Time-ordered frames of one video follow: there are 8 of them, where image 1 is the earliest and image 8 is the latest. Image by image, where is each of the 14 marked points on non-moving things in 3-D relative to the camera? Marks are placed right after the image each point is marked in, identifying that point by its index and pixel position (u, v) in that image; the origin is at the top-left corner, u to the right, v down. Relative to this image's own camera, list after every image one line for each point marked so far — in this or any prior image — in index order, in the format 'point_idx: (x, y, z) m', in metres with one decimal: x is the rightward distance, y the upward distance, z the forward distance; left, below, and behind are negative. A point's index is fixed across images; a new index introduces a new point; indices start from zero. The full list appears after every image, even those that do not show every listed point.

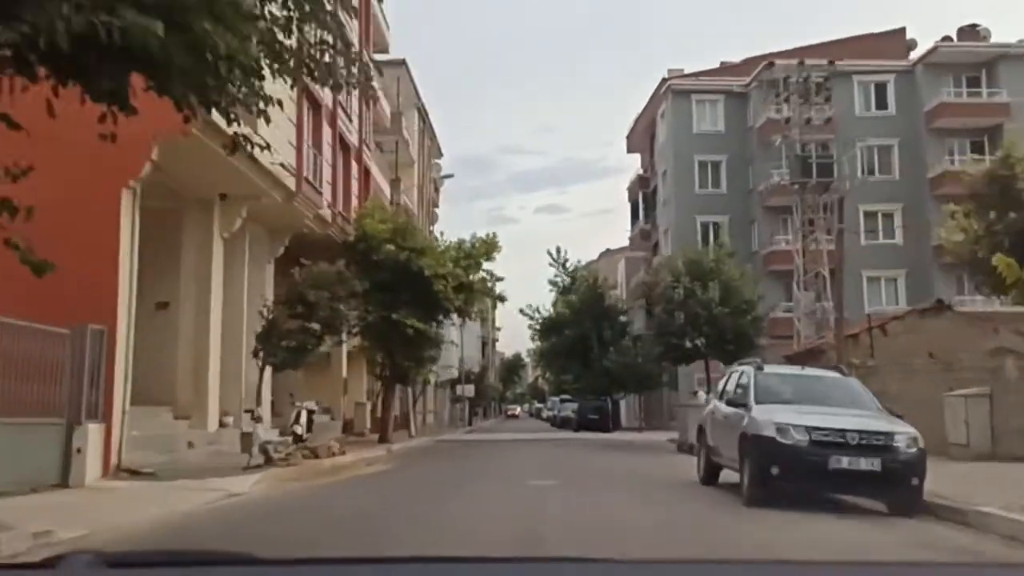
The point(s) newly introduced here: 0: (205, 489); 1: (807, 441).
0: (-6.5, -4.3, +16.6) m
1: (+4.6, -2.4, +12.0) m
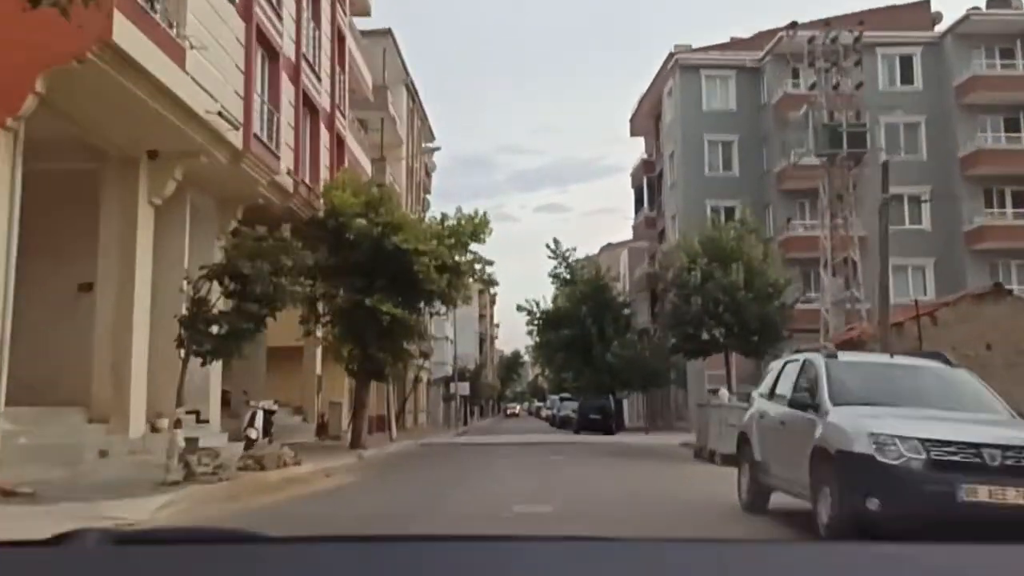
0: (-6.8, -3.7, +12.7) m
1: (+4.3, -1.8, +8.1) m
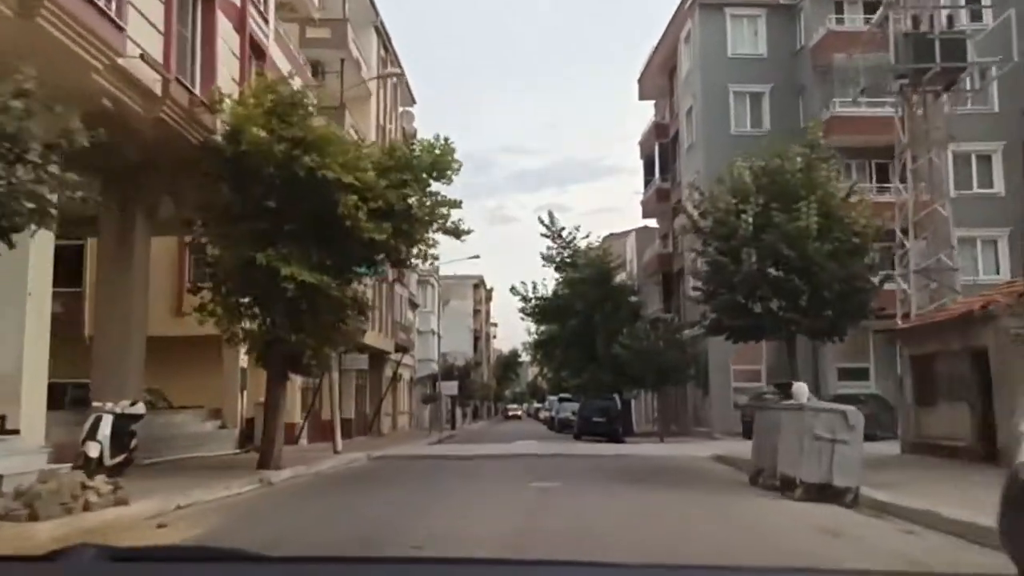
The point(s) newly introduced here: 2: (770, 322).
0: (-7.5, -2.6, +4.9) m
1: (+3.6, -0.6, +0.3) m
2: (+6.0, -0.8, +18.3) m
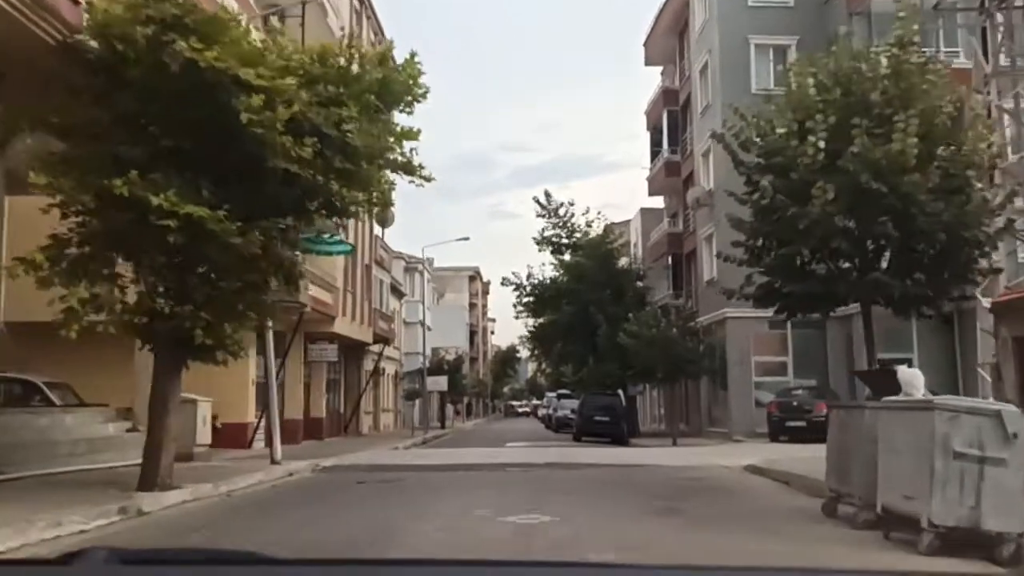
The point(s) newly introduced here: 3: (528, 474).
0: (-7.9, -1.8, -0.2) m
1: (+3.2, +0.1, -4.8) m
2: (+5.6, 0.0, +13.2) m
3: (+0.4, -4.7, +19.7) m
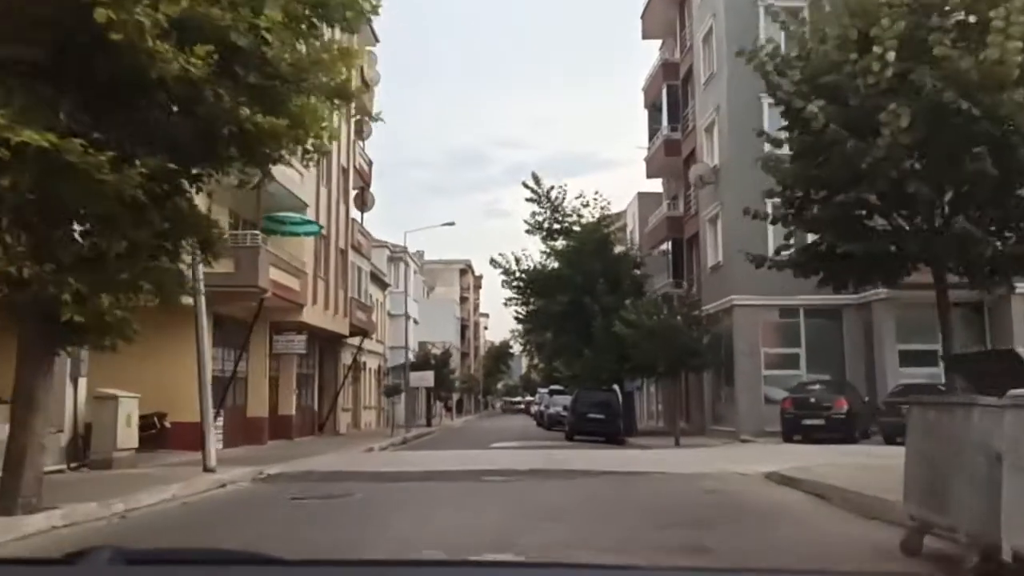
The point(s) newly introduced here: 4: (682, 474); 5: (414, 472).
0: (-8.2, -1.3, -3.4) m
1: (+2.9, +0.5, -7.9) m
2: (+5.2, +0.5, +10.1) m
3: (-0.1, -4.1, +16.5) m
4: (+3.8, -4.1, +17.3) m
5: (-2.2, -4.1, +17.4) m
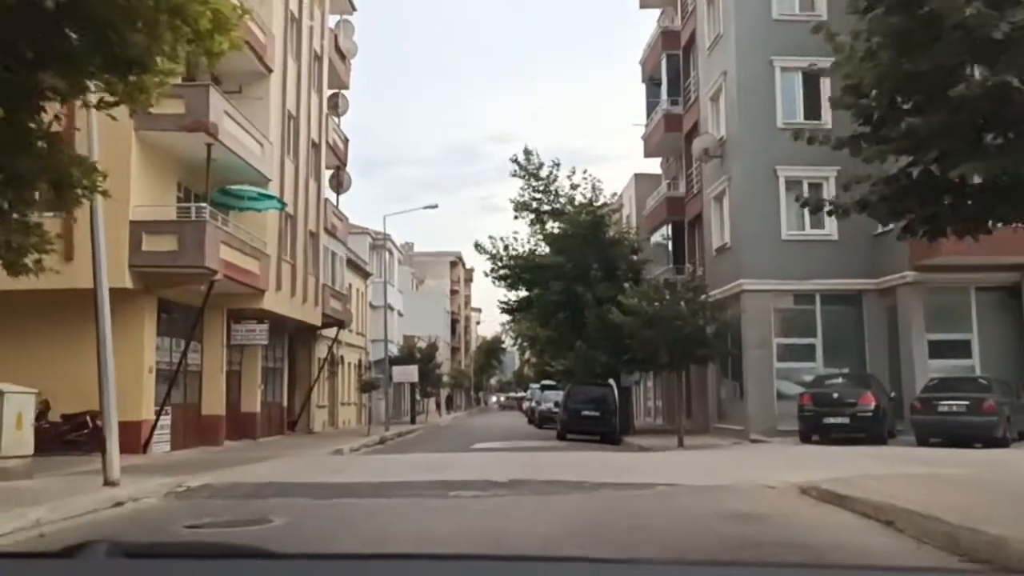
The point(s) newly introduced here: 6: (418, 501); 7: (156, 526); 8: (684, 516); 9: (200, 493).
0: (-8.5, -0.9, -6.7) m
1: (+2.6, +0.9, -11.1) m
2: (+4.8, +1.0, +6.9) m
3: (-0.5, -3.6, +13.3) m
4: (+3.3, -3.6, +14.2) m
5: (-2.6, -3.6, +14.1) m
6: (-1.5, -3.6, +12.9) m
7: (-5.0, -3.4, +11.1) m
8: (+2.6, -3.4, +11.7) m
9: (-5.5, -3.7, +14.1) m
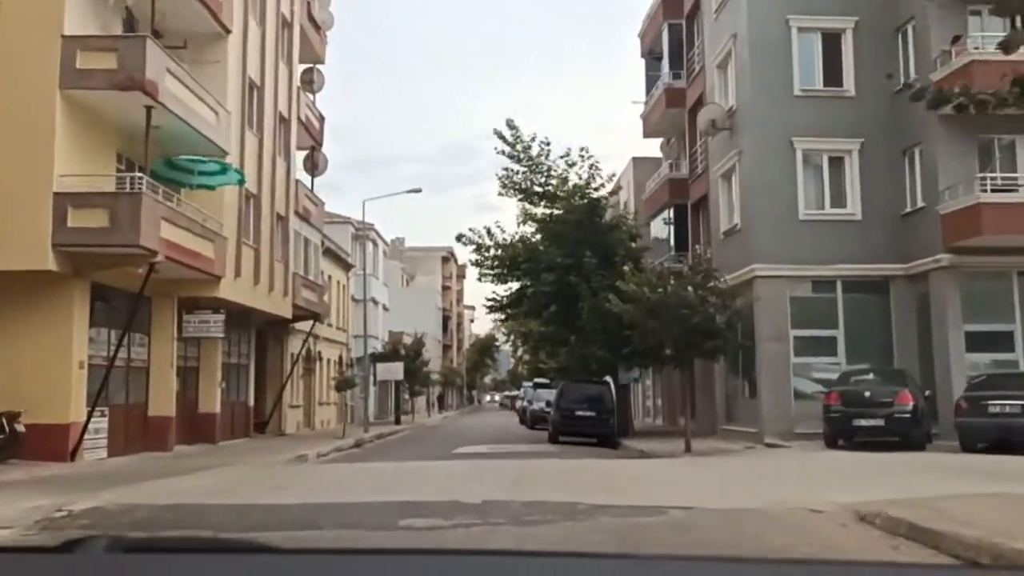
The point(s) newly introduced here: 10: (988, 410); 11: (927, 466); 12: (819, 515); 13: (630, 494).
0: (-8.8, -0.5, -9.8) m
1: (+2.4, +1.4, -14.2) m
2: (+4.4, +1.5, +3.8) m
3: (-0.9, -3.1, +10.2) m
4: (+2.9, -3.2, +11.1) m
5: (-3.0, -3.1, +11.0) m
6: (-1.9, -3.1, +9.8) m
7: (-5.4, -3.0, +8.0) m
8: (+2.3, -3.0, +8.6) m
9: (-5.9, -3.2, +10.9) m
10: (+11.9, -3.0, +19.6) m
11: (+9.2, -3.9, +17.4) m
12: (+4.3, -3.2, +11.0) m
13: (+2.3, -3.9, +15.1) m
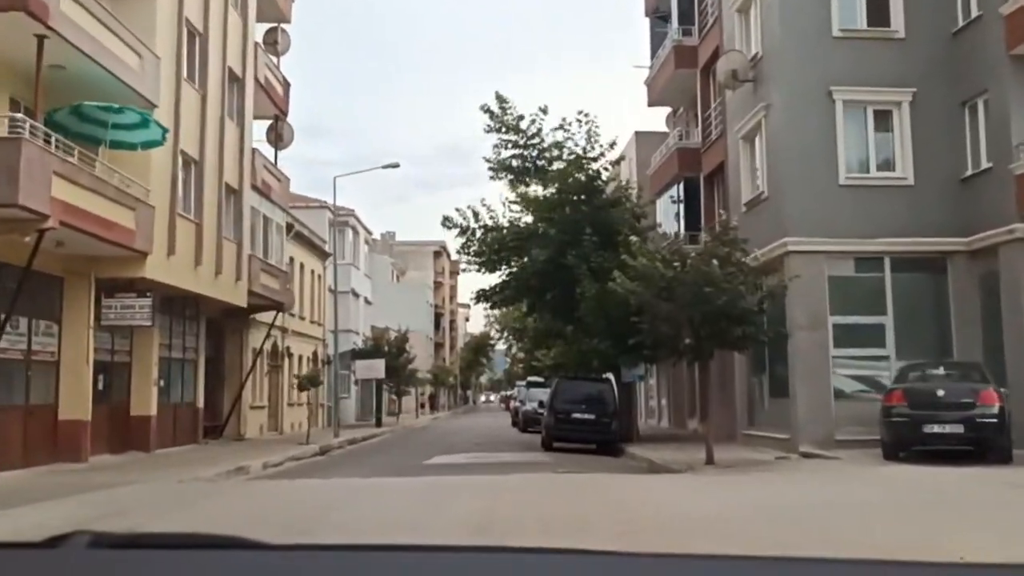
0: (-9.1, +0.1, -14.1) m
1: (+2.1, +2.0, -18.5) m
2: (+4.0, +2.1, -0.5) m
3: (-1.3, -2.5, +5.9) m
4: (+2.5, -2.6, +6.8) m
5: (-3.4, -2.5, +6.8) m
6: (-2.3, -2.5, +5.5) m
7: (-5.8, -2.4, +3.7) m
8: (+1.9, -2.4, +4.3) m
9: (-6.3, -2.6, +6.6) m
10: (+11.5, -2.4, +15.4) m
11: (+8.8, -3.3, +13.1) m
12: (+3.9, -2.6, +6.8) m
13: (+1.9, -3.3, +10.9) m
